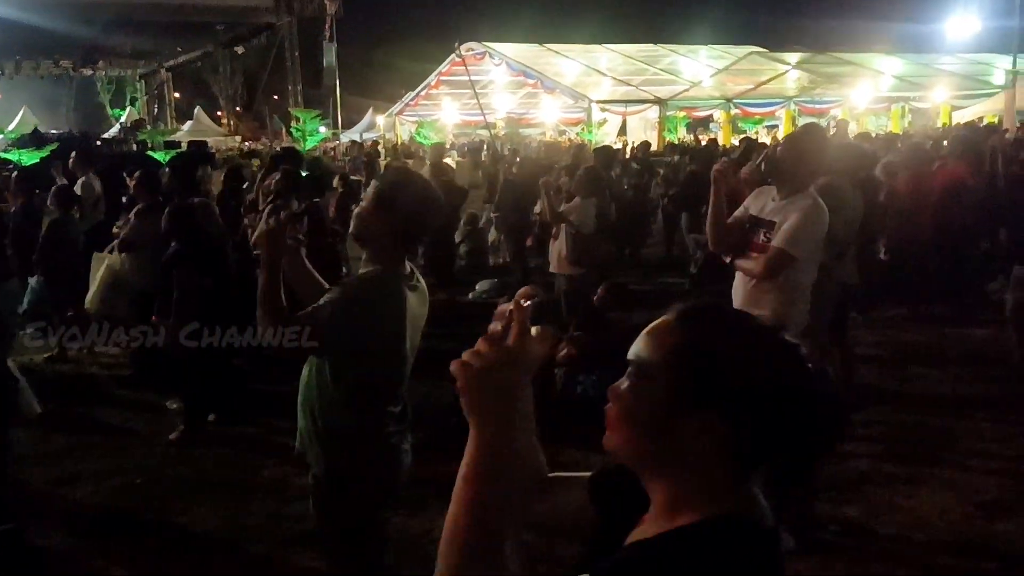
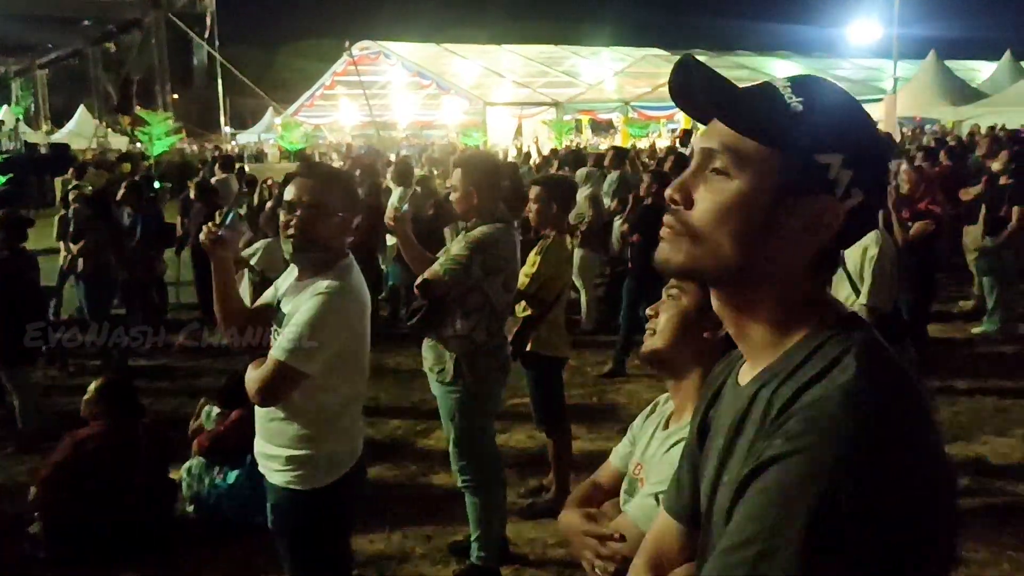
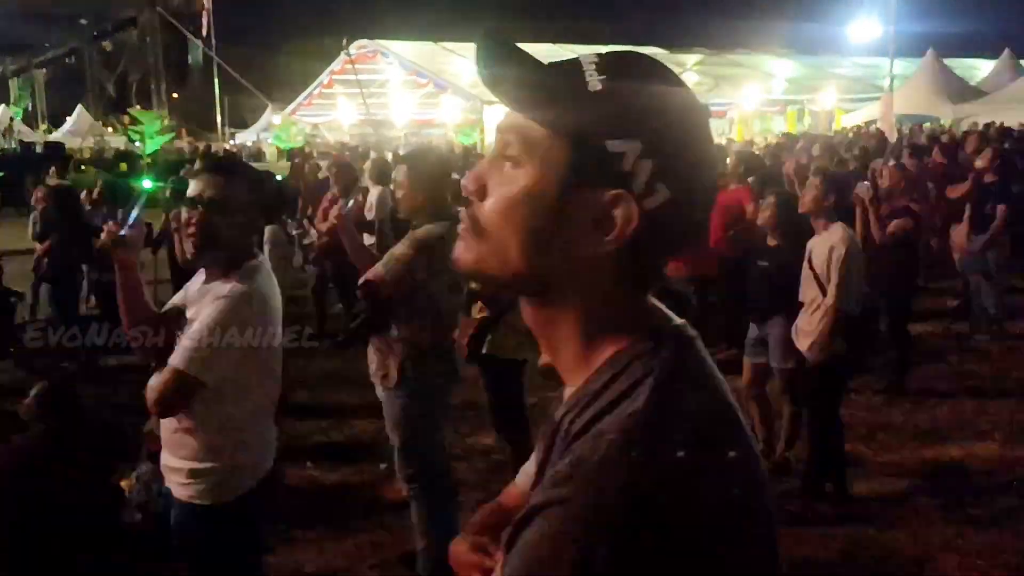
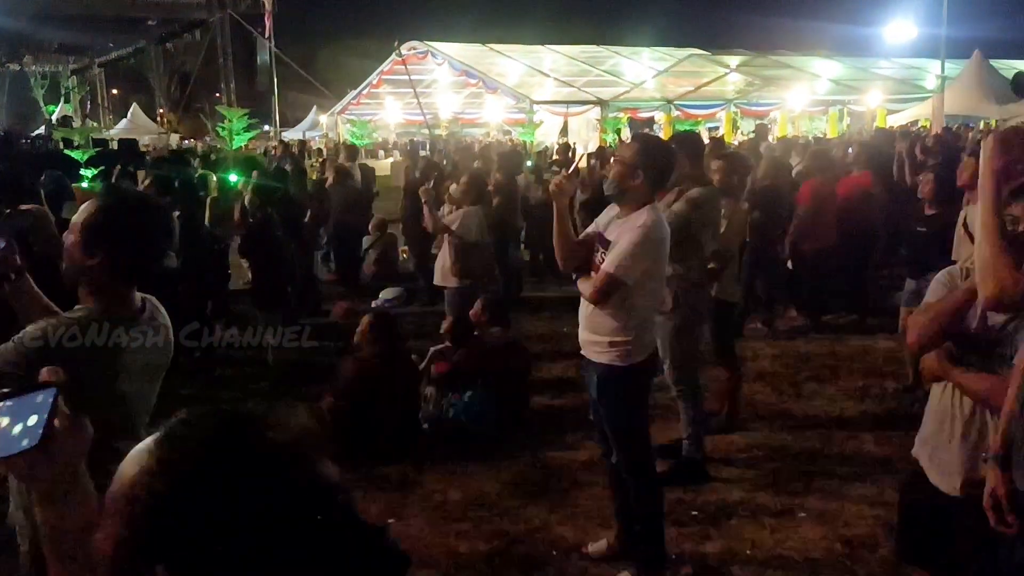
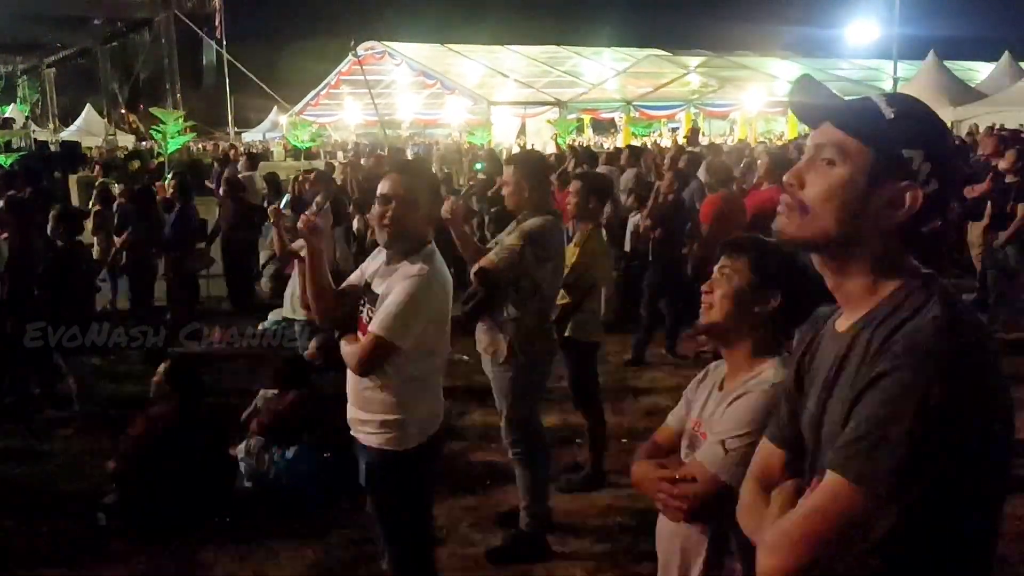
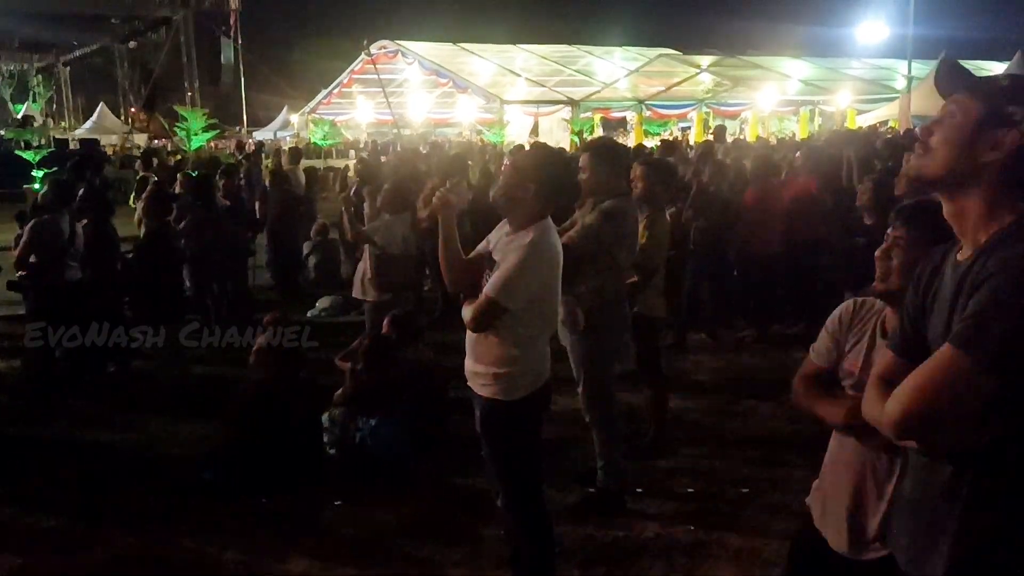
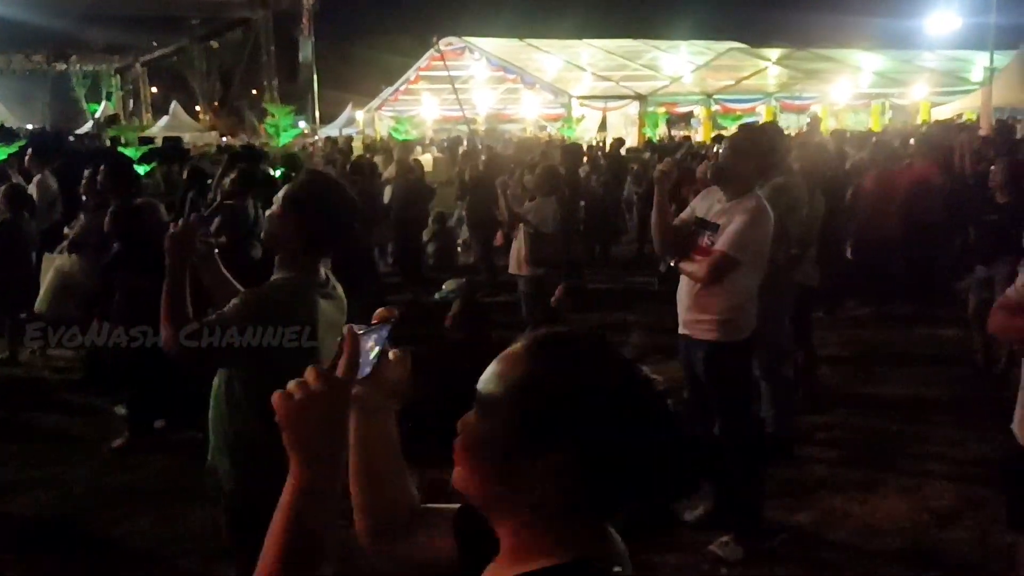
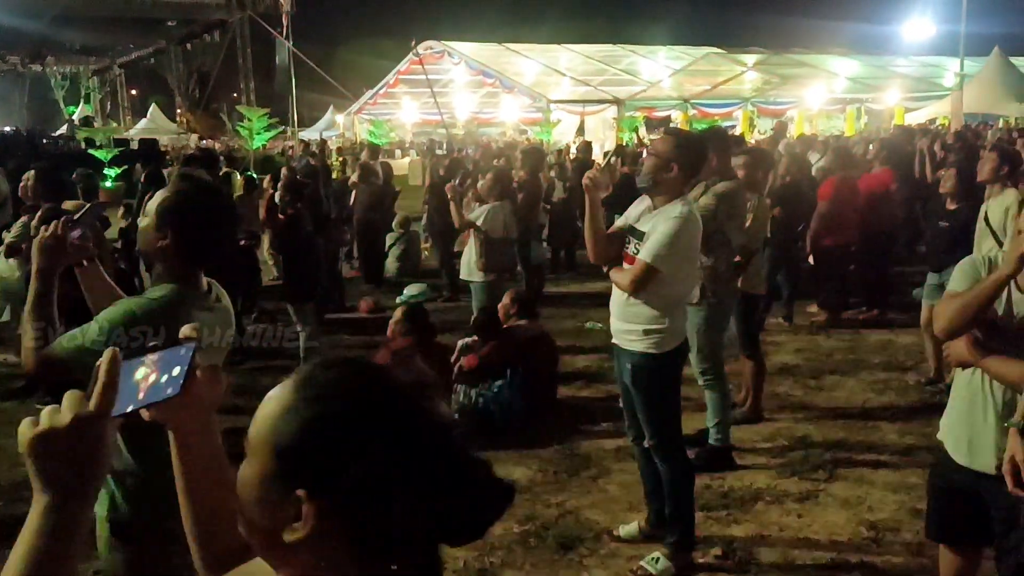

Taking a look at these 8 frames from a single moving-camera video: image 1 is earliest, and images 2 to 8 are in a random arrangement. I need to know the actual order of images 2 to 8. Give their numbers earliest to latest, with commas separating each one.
7, 8, 4, 6, 5, 2, 3
